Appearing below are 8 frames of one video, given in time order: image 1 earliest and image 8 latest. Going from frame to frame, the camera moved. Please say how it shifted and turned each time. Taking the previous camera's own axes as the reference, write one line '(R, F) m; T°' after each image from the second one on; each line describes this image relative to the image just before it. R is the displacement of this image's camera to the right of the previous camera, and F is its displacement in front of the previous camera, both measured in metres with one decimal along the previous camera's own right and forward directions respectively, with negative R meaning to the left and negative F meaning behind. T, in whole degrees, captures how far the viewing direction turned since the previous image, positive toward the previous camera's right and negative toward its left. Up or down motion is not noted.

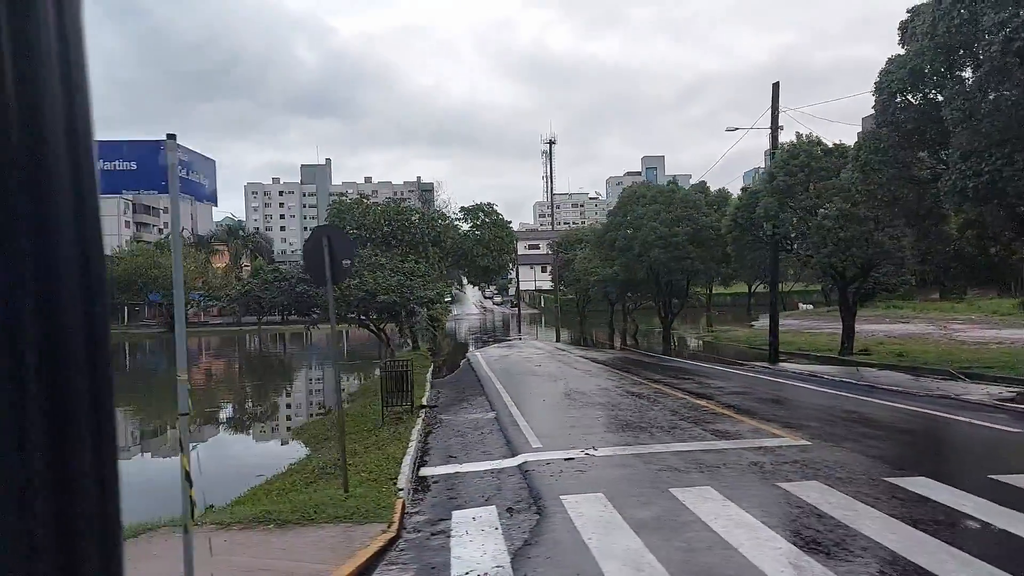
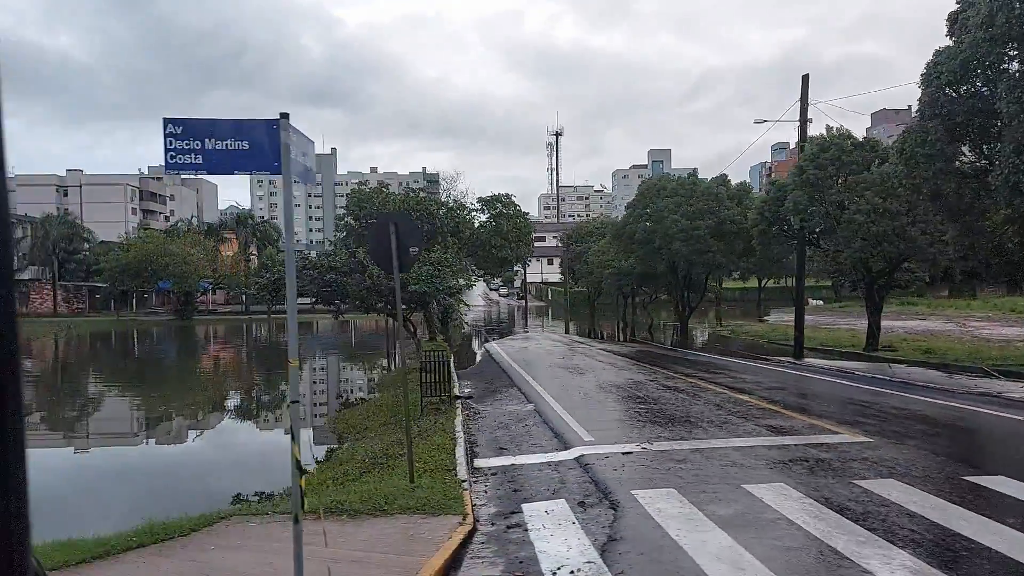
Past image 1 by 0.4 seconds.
(-0.6, +0.1) m; 0°
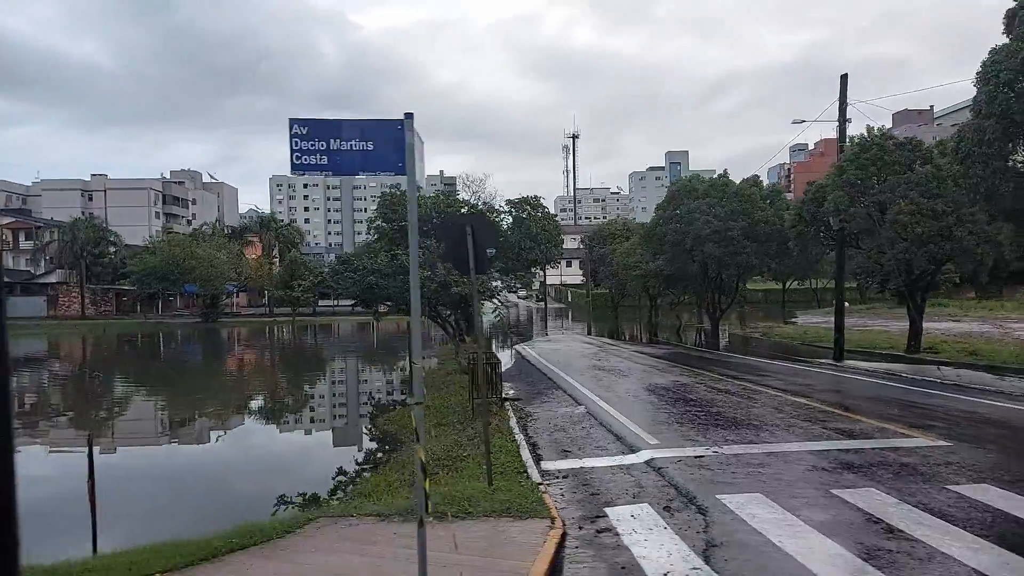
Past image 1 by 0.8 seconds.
(-0.6, +0.1) m; -1°
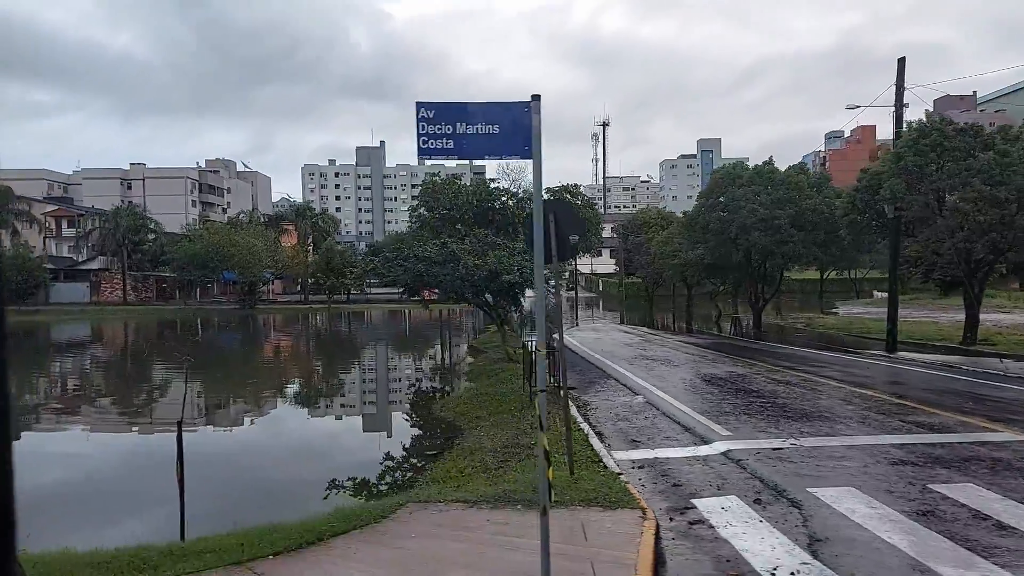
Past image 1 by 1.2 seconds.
(-0.5, +0.1) m; -2°
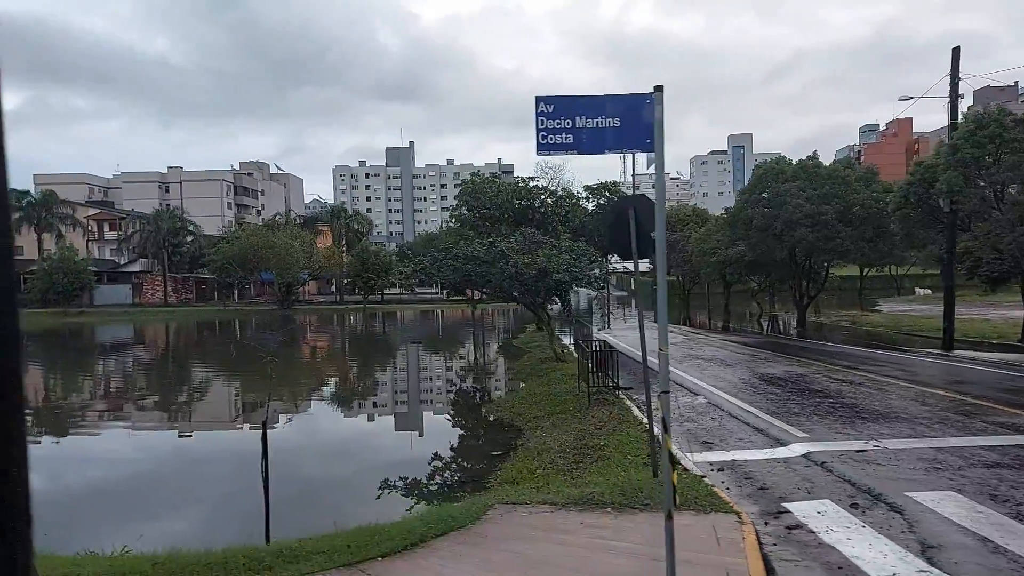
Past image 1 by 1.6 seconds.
(-0.5, +0.1) m; -2°
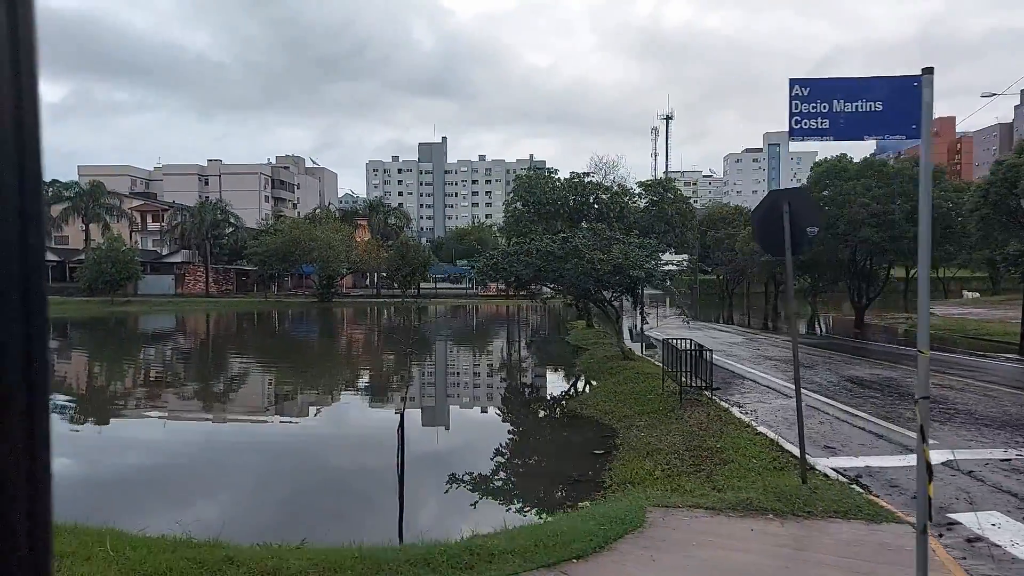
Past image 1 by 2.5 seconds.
(-1.0, +0.1) m; -2°
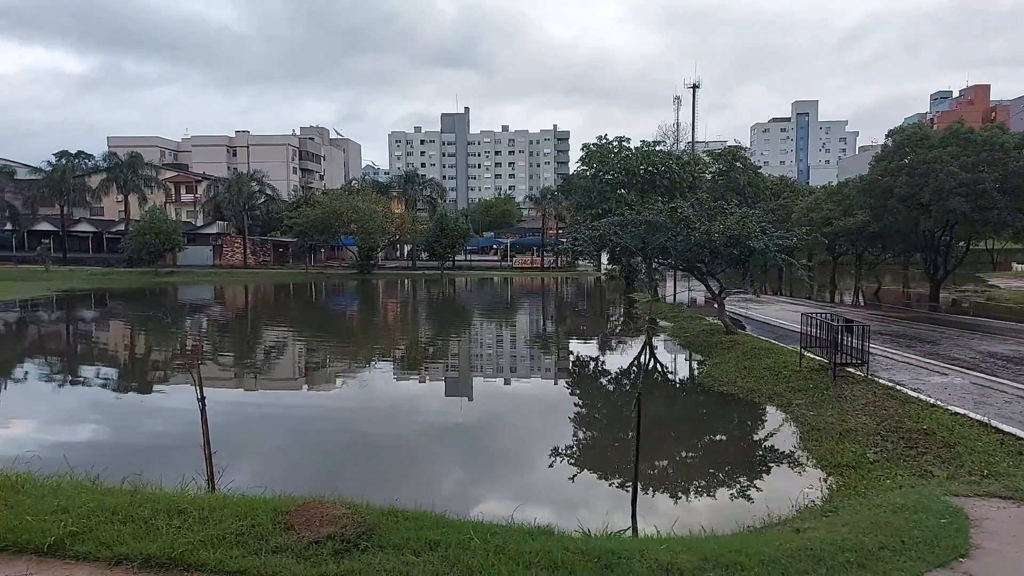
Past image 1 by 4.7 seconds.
(-1.9, +0.3) m; -1°
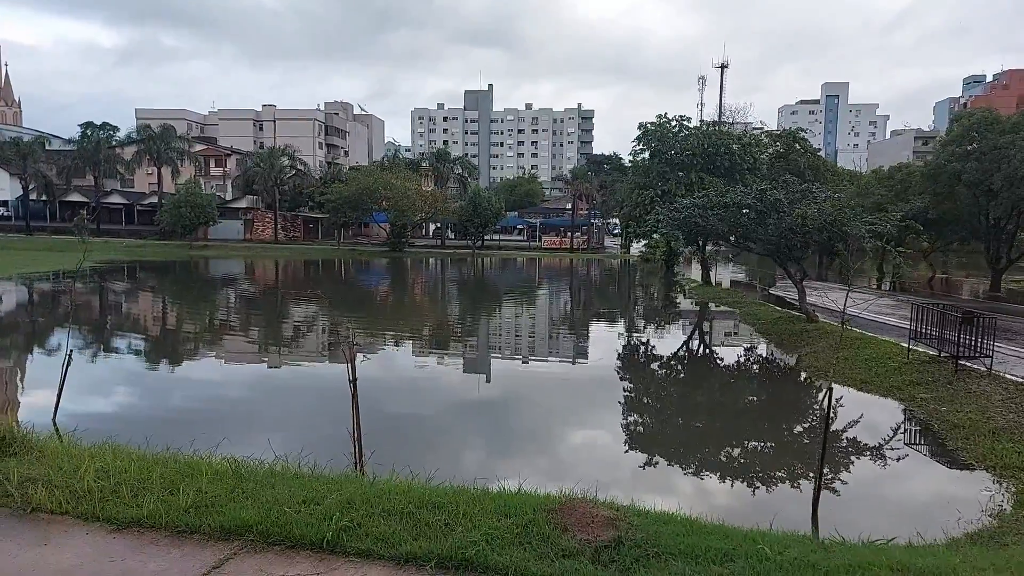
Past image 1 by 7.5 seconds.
(-1.3, +0.2) m; -1°
